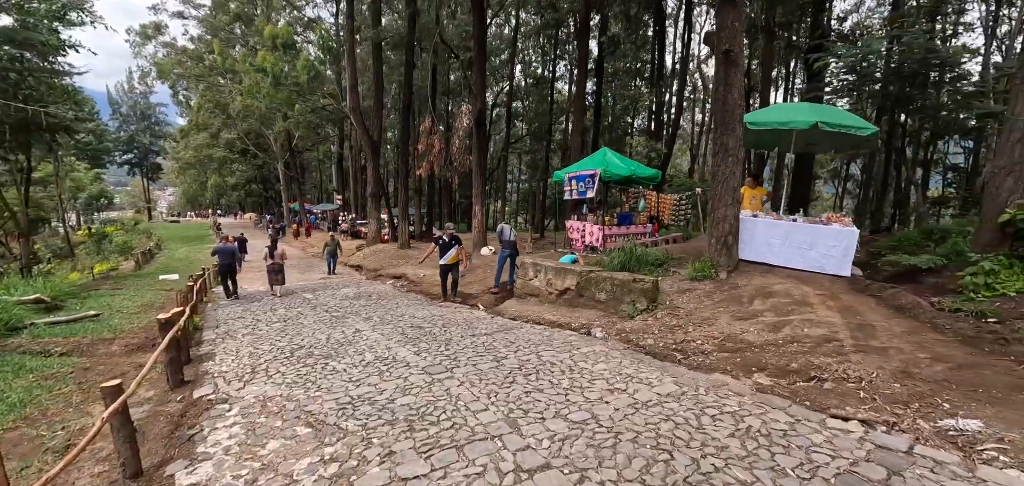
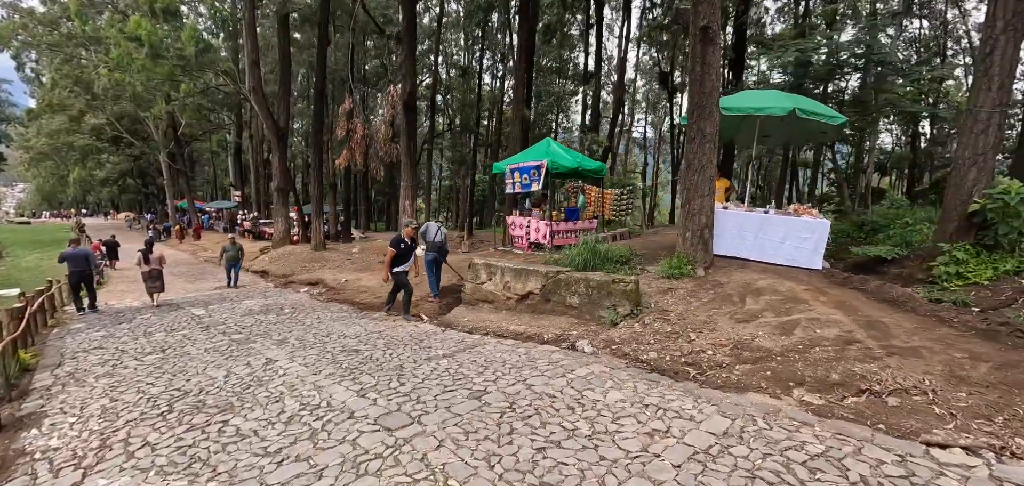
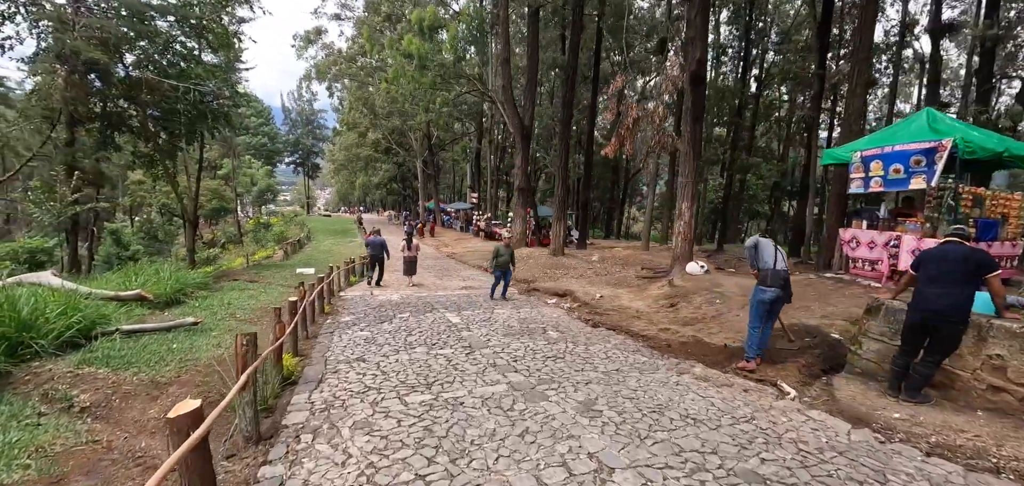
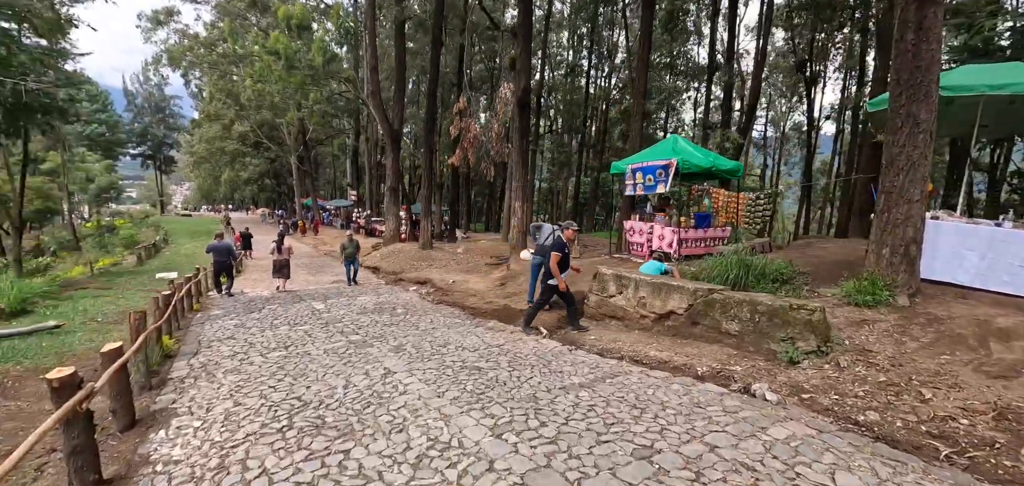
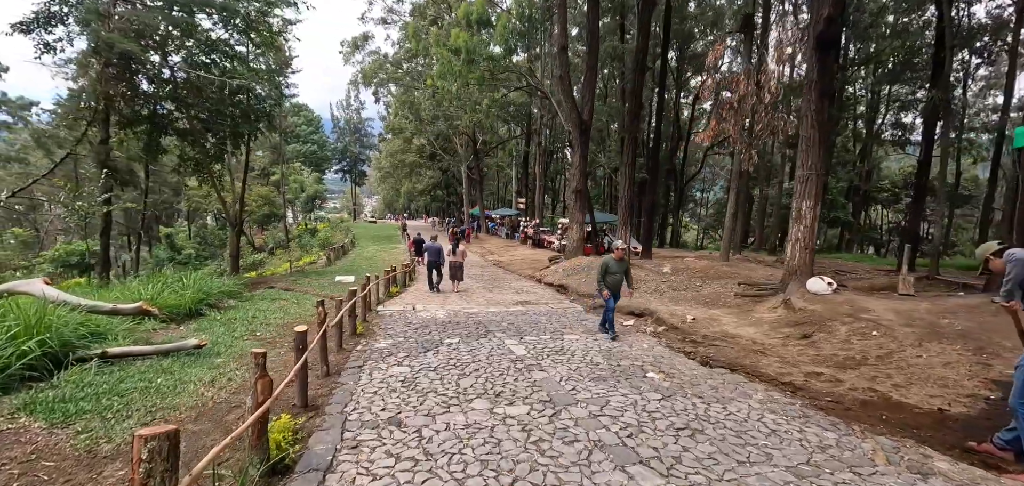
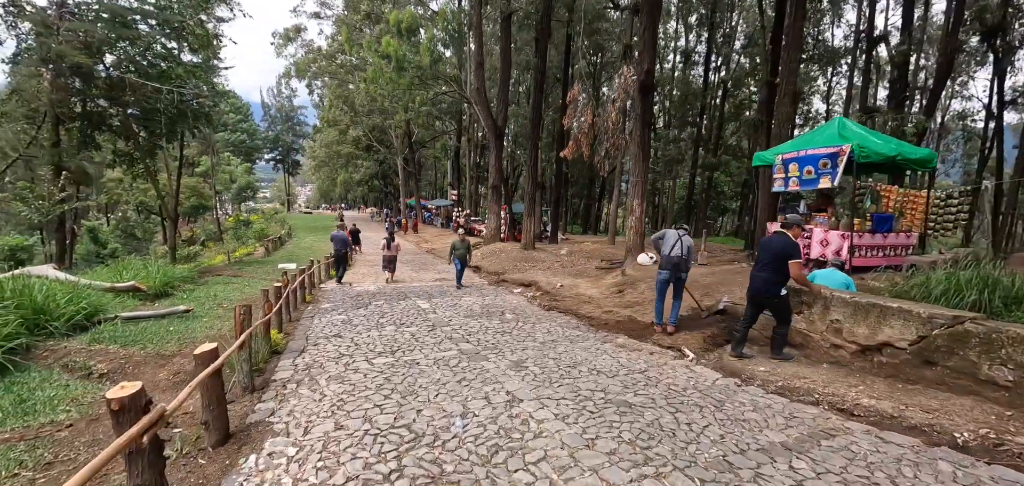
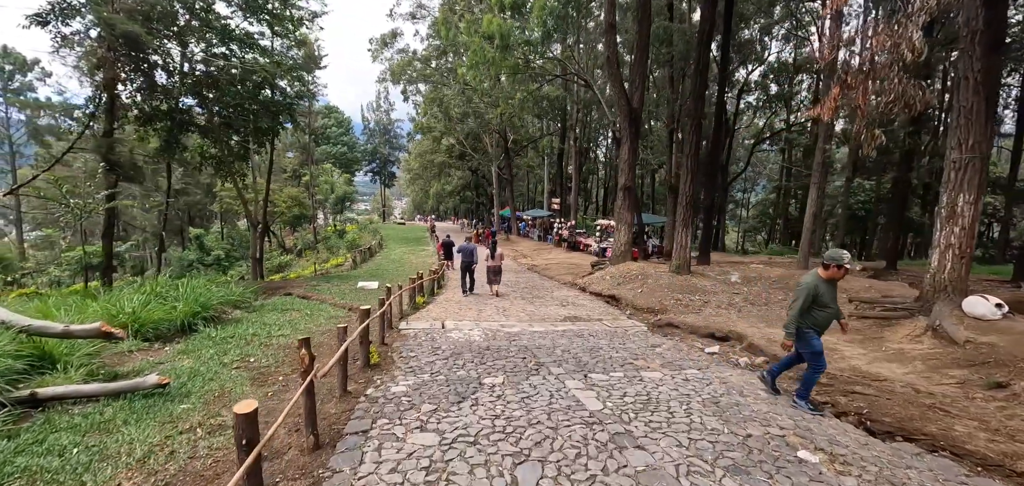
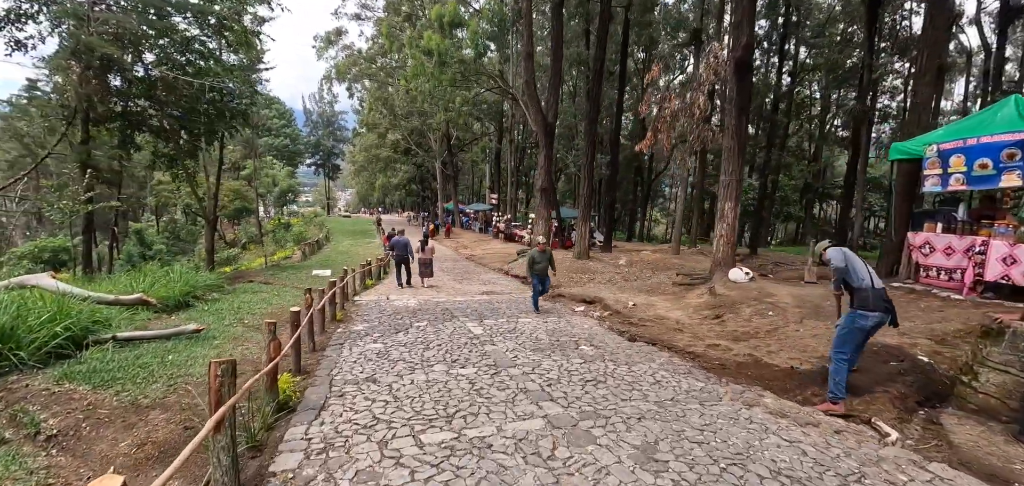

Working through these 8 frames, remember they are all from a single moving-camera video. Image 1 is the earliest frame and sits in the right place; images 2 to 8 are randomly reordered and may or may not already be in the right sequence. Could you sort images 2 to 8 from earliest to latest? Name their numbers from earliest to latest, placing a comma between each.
2, 4, 6, 3, 8, 5, 7
